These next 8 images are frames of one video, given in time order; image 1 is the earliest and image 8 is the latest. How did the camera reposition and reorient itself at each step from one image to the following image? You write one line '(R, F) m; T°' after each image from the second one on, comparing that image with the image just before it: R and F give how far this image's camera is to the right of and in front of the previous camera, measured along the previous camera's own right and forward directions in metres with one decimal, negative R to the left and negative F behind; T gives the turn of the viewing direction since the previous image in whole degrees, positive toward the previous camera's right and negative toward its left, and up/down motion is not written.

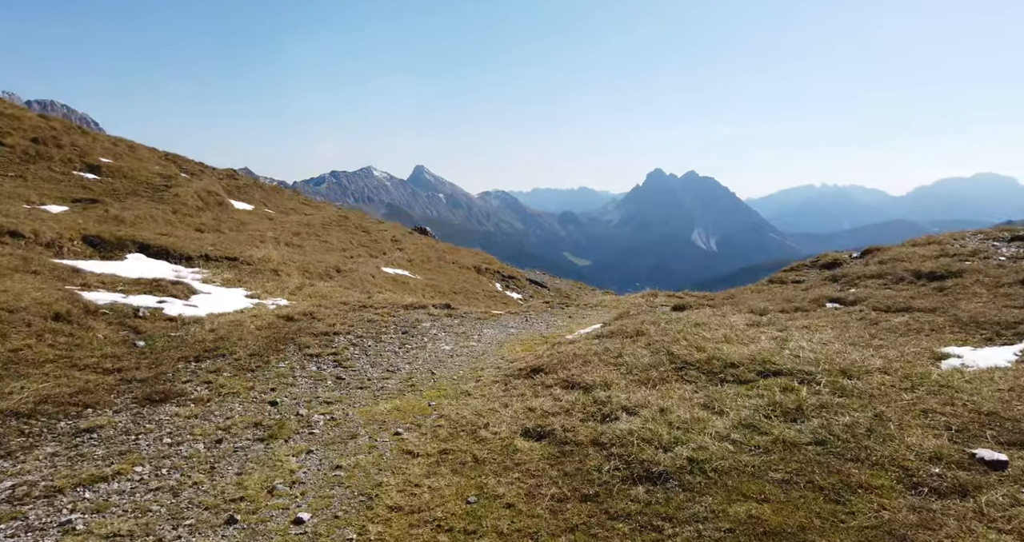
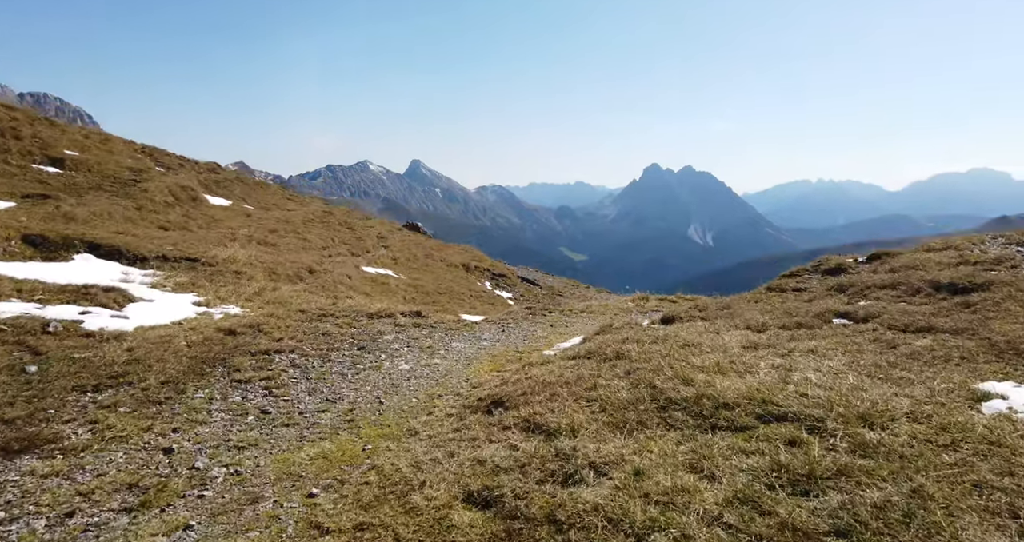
(+0.9, +2.7) m; 0°
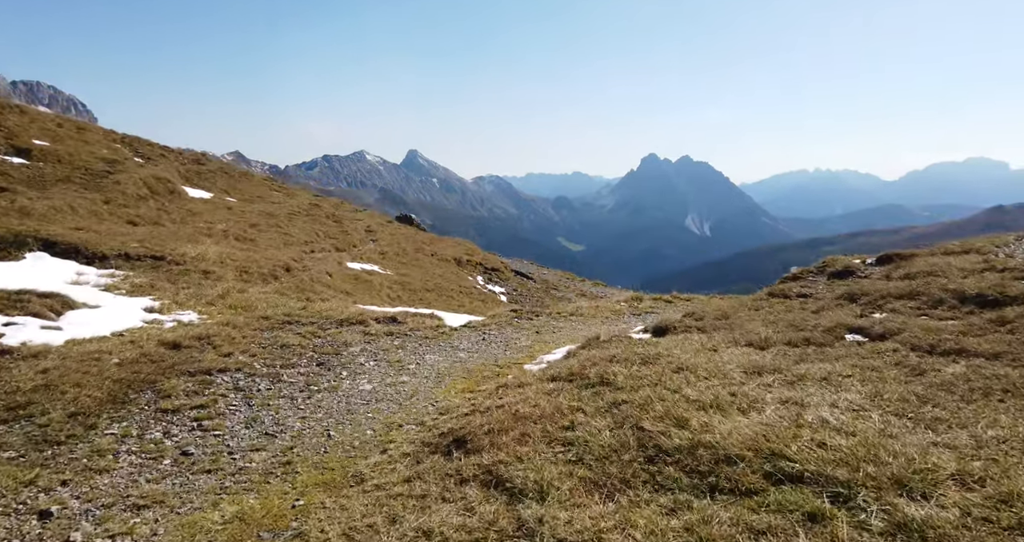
(+0.7, +2.3) m; 0°
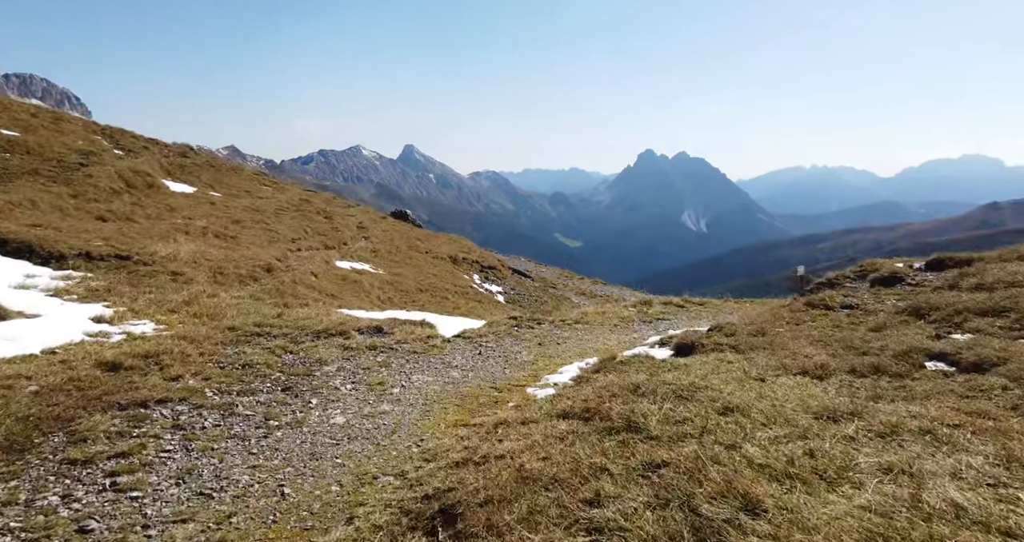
(-0.1, +3.1) m; 0°
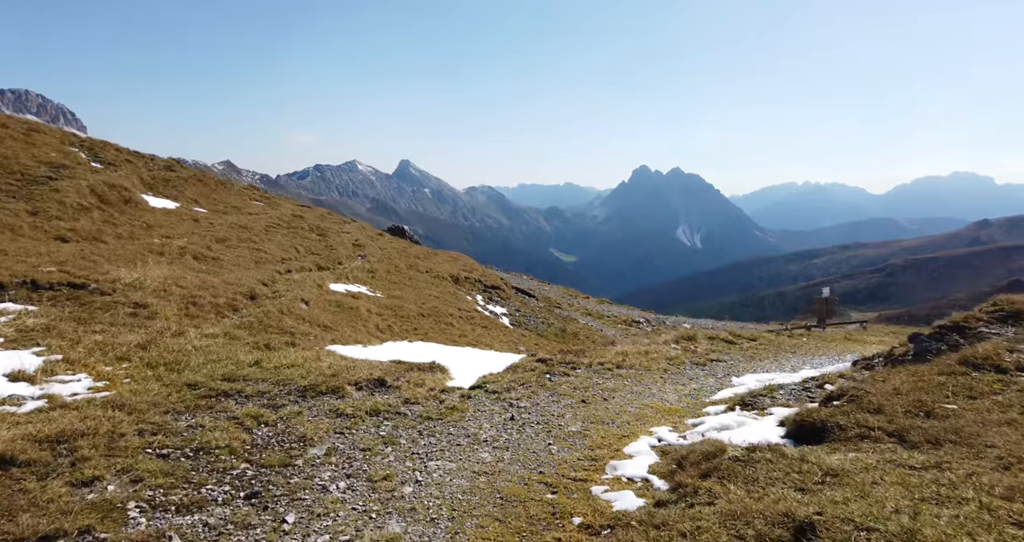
(-1.3, +5.1) m; 0°
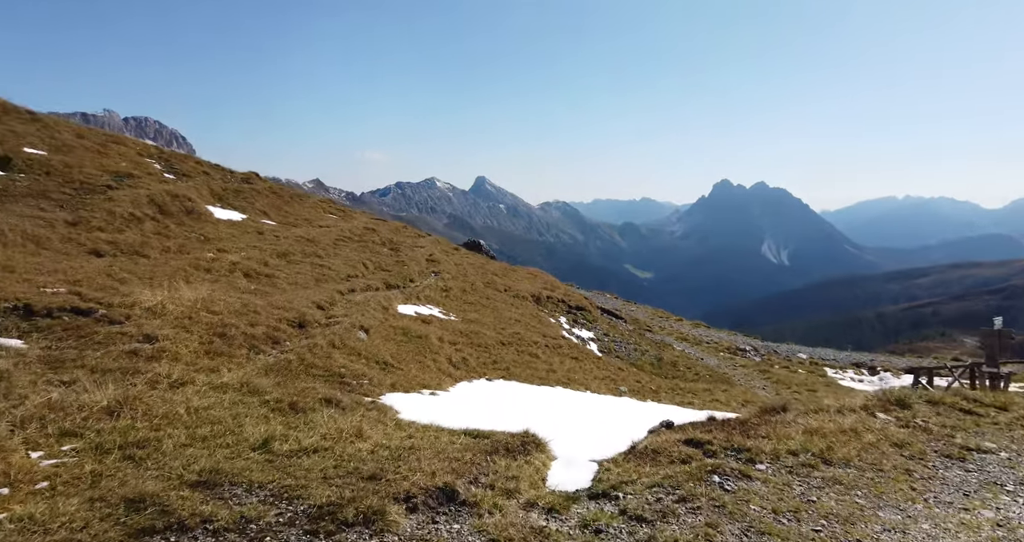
(-1.6, +8.3) m; -7°
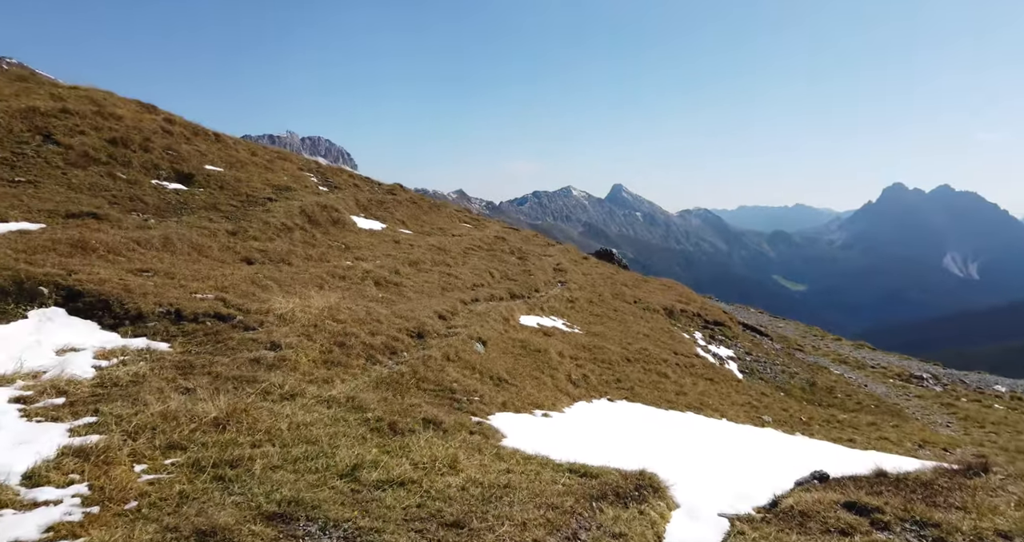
(+0.5, +1.8) m; -12°
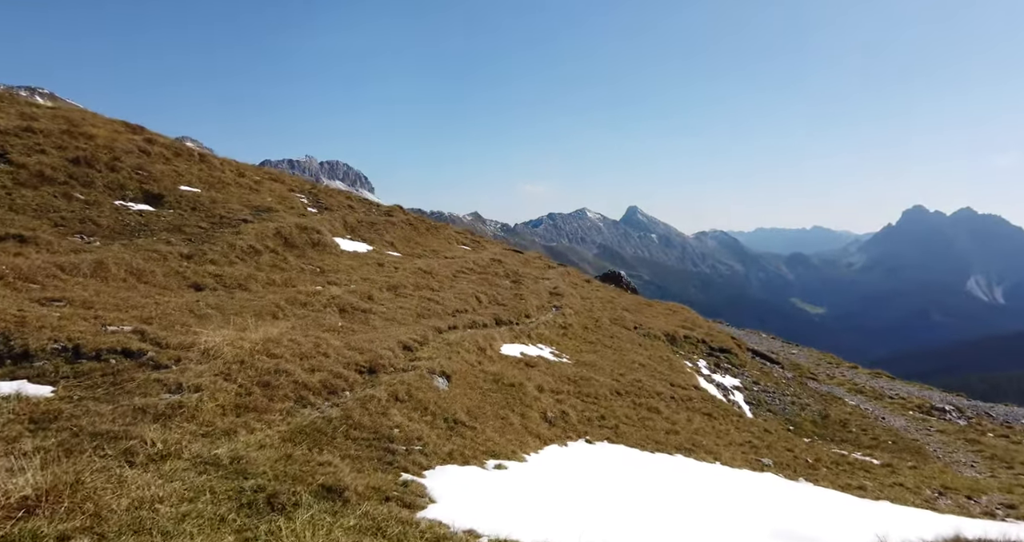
(+2.3, +3.5) m; -1°
